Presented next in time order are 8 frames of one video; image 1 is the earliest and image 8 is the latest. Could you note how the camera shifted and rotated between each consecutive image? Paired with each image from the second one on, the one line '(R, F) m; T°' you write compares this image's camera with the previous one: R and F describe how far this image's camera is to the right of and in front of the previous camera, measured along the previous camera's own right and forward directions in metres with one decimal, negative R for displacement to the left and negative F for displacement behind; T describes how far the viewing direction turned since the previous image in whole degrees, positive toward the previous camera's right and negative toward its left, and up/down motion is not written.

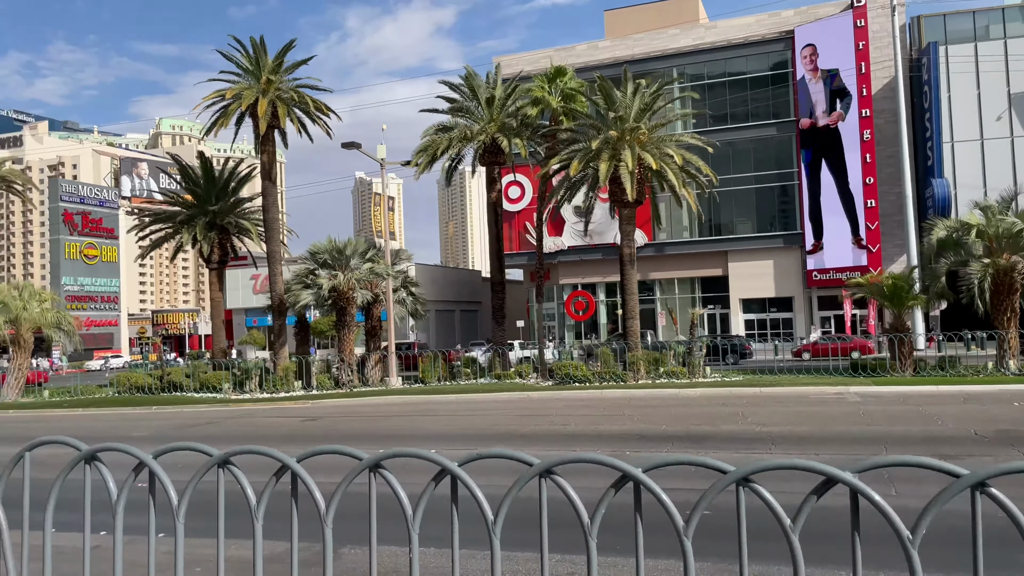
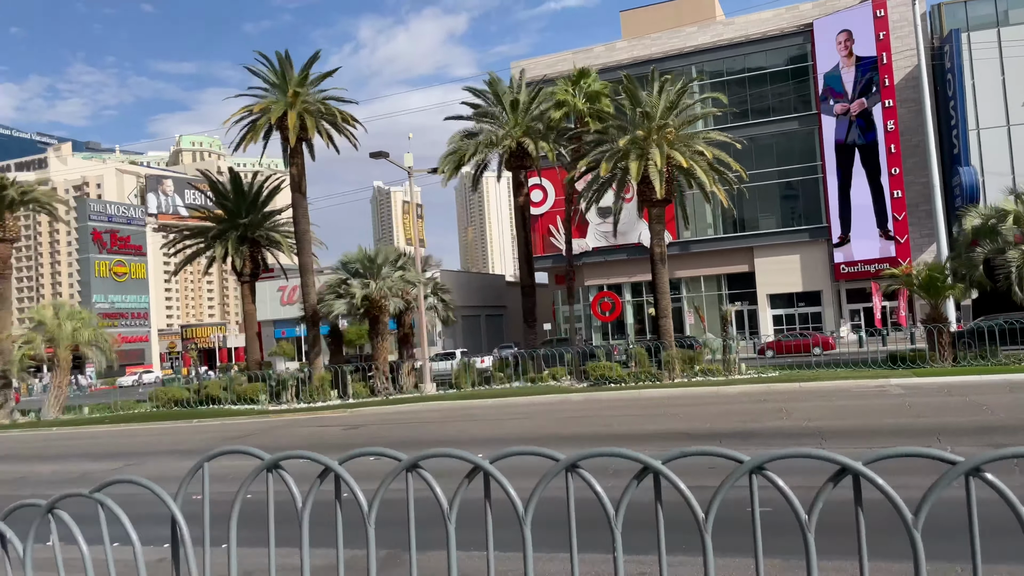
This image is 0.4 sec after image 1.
(-0.3, -0.1) m; -1°
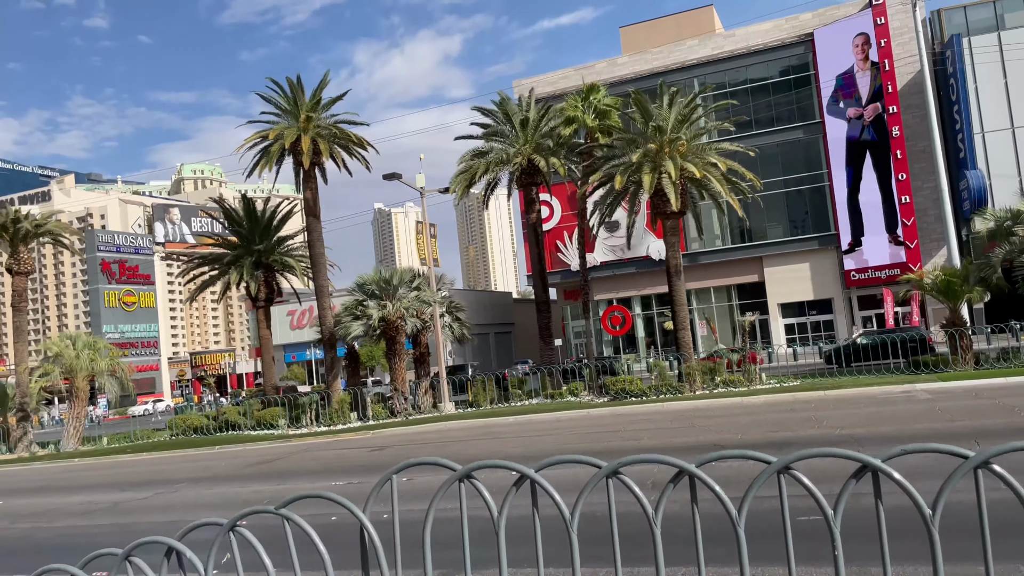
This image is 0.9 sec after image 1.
(-0.4, 0.0) m; 0°
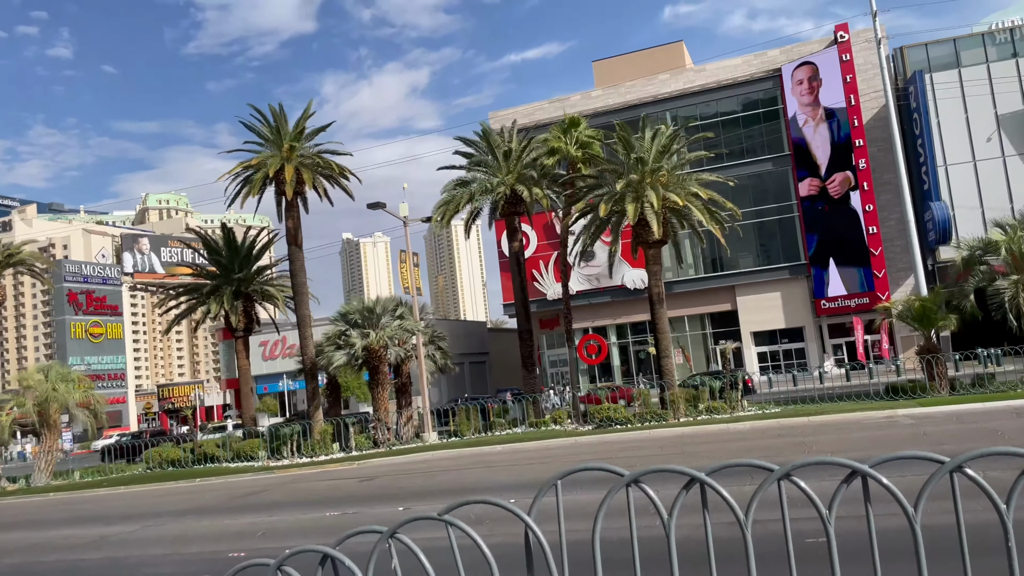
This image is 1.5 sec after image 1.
(-0.5, -0.1) m; +2°
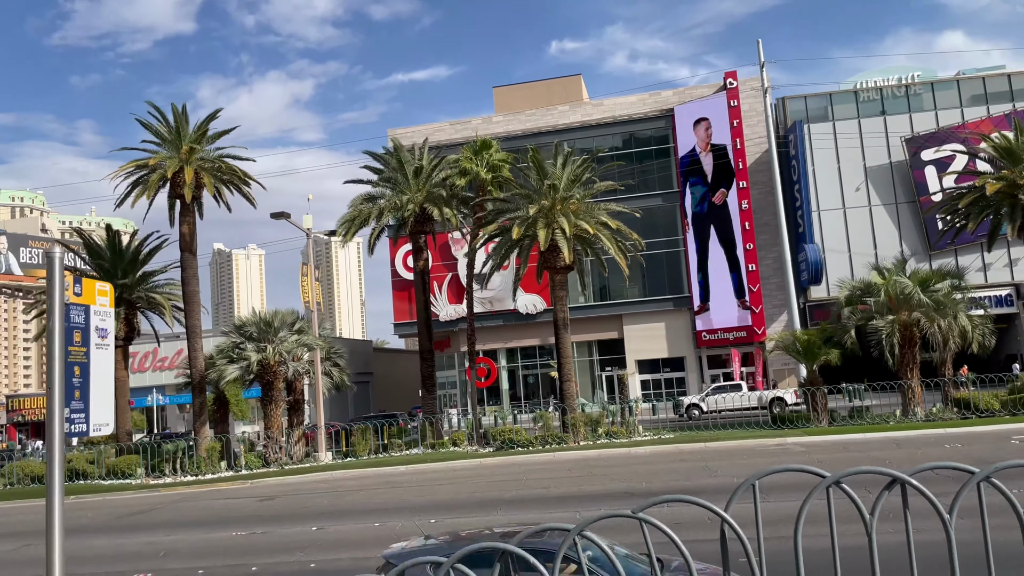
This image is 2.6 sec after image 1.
(-0.9, +0.1) m; +8°
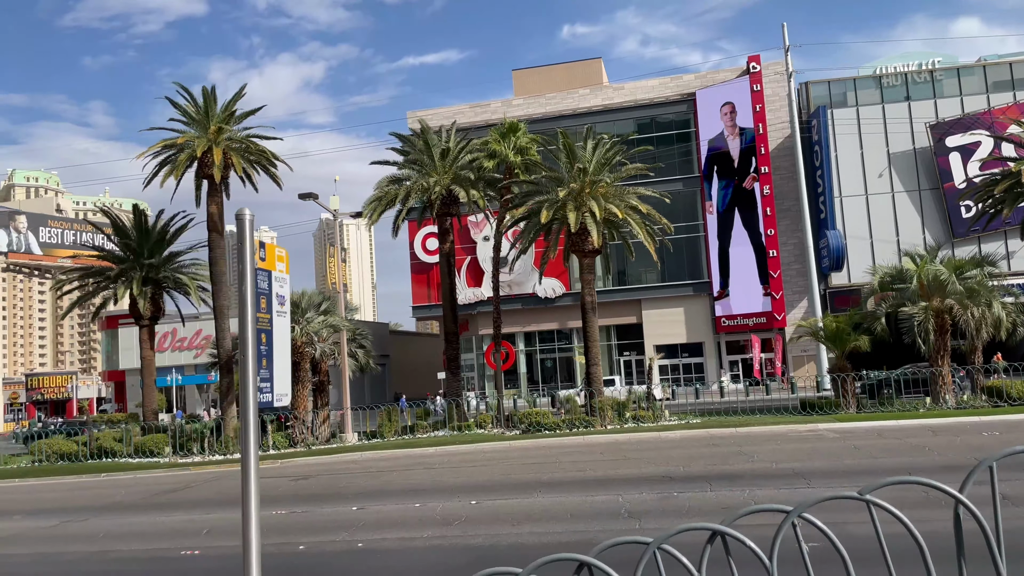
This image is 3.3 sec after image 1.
(-0.5, +0.1) m; -1°
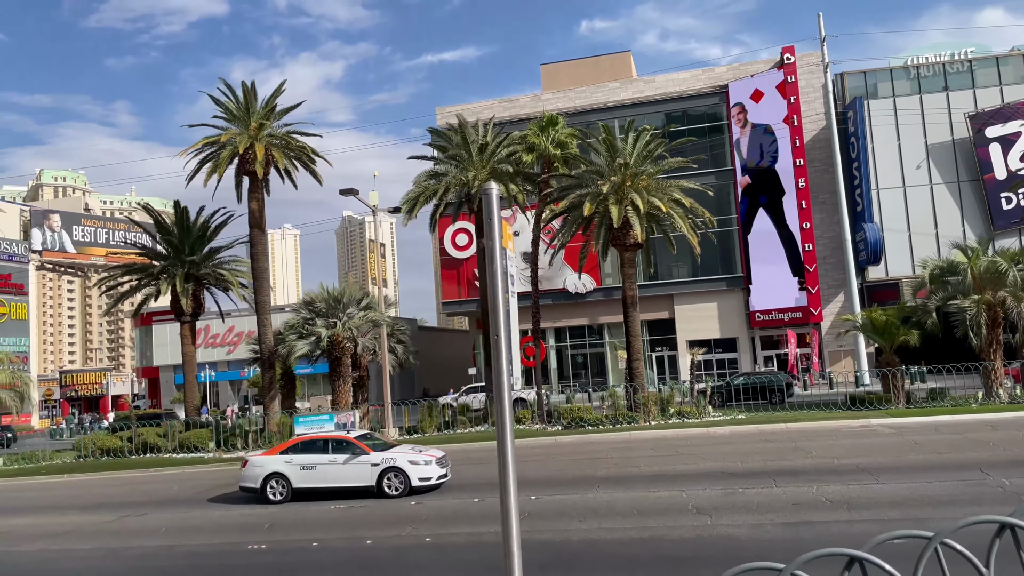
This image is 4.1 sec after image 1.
(-0.6, +0.1) m; -1°
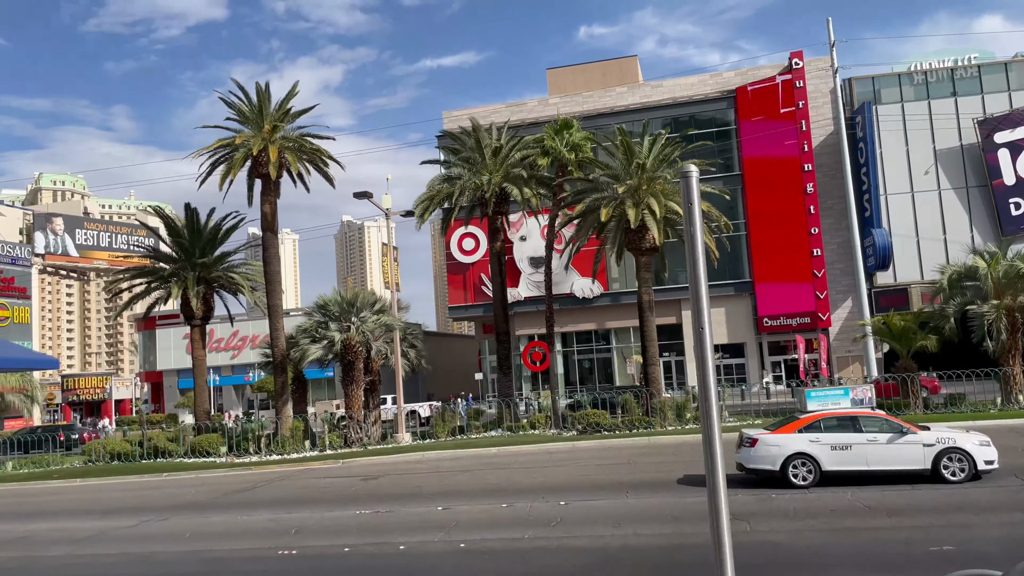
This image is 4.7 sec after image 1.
(-0.5, +0.2) m; 0°
